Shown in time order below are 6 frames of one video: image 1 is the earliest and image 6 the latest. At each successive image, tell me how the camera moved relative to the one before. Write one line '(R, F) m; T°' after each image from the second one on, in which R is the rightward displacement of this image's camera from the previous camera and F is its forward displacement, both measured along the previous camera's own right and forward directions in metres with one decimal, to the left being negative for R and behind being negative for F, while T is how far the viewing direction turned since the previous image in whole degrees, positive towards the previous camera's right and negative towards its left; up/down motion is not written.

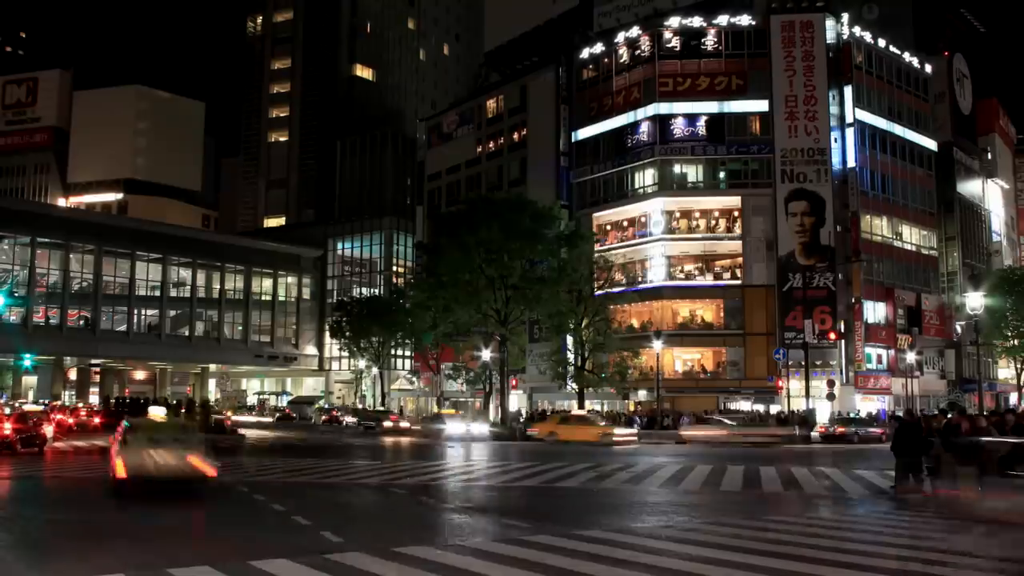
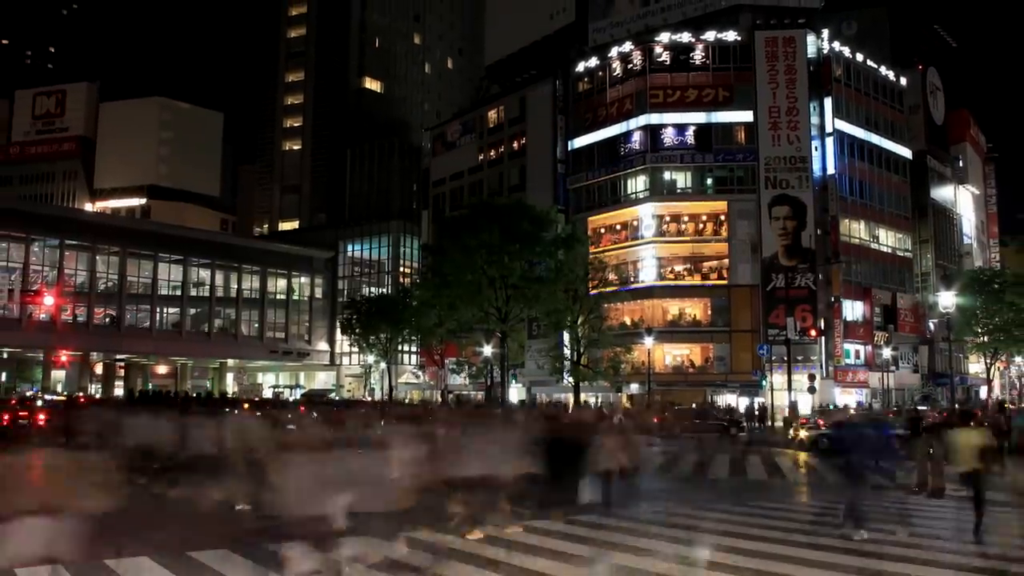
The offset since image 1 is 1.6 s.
(+0.1, -3.8) m; 0°
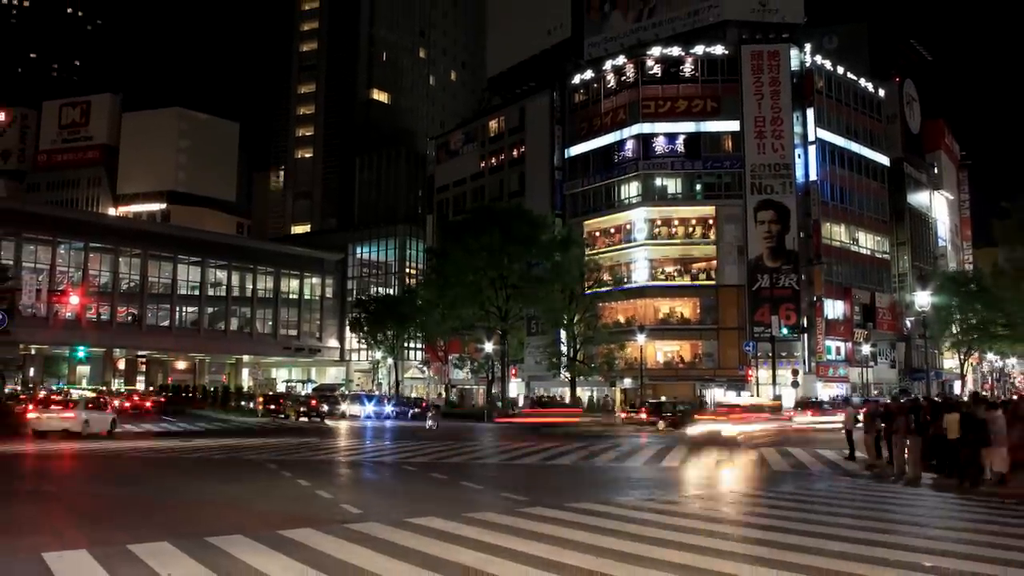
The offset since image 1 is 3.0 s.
(+0.2, -3.7) m; 0°
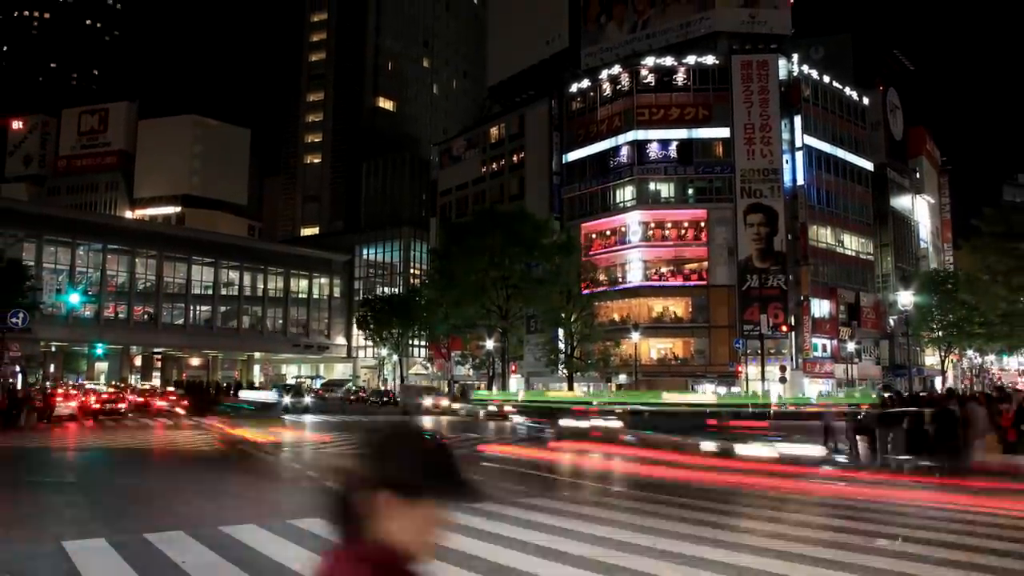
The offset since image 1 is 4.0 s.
(+0.1, -3.0) m; 0°
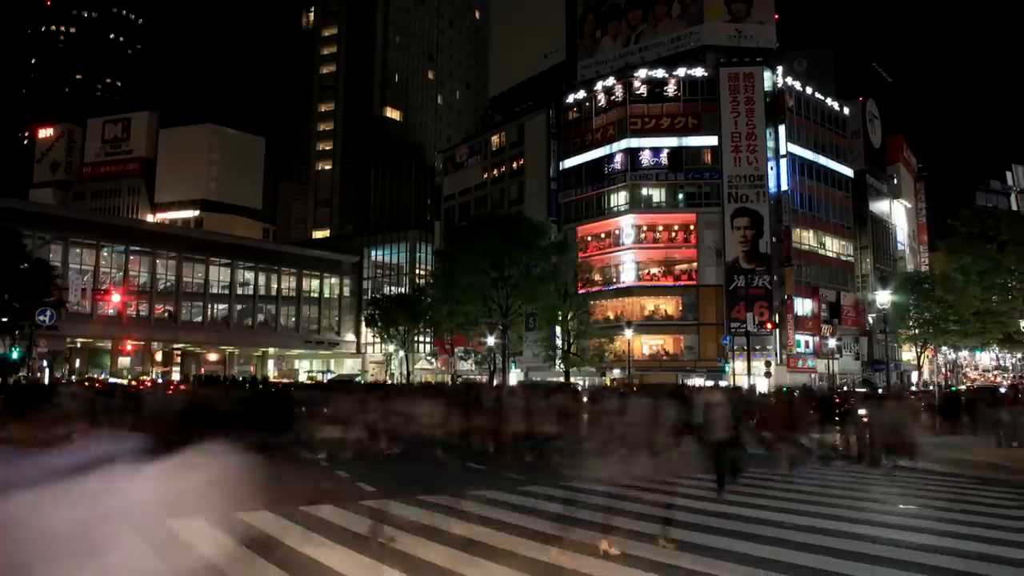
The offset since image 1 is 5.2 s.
(+0.1, -4.1) m; 0°
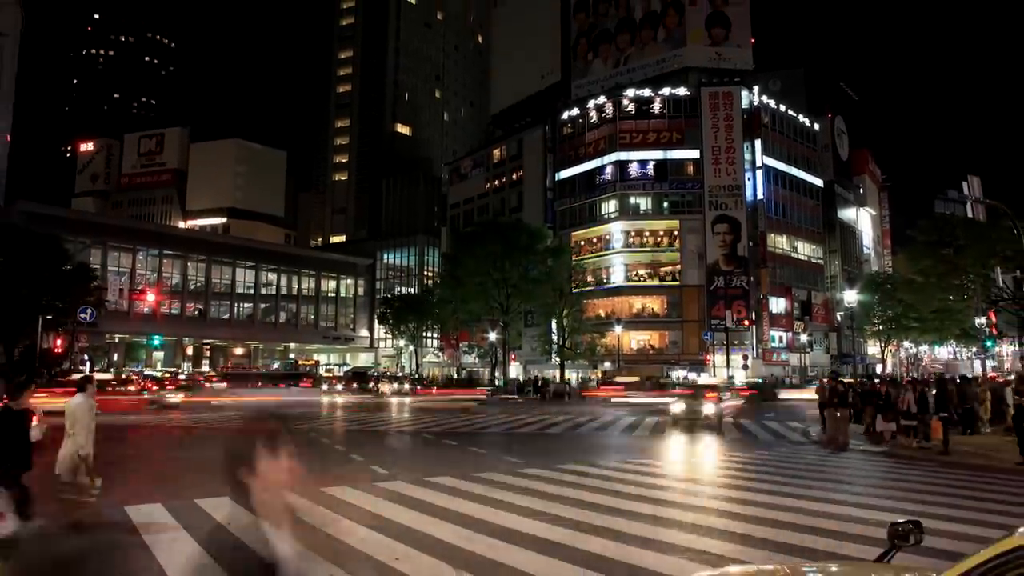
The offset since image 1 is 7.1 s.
(+0.3, -7.2) m; 0°
